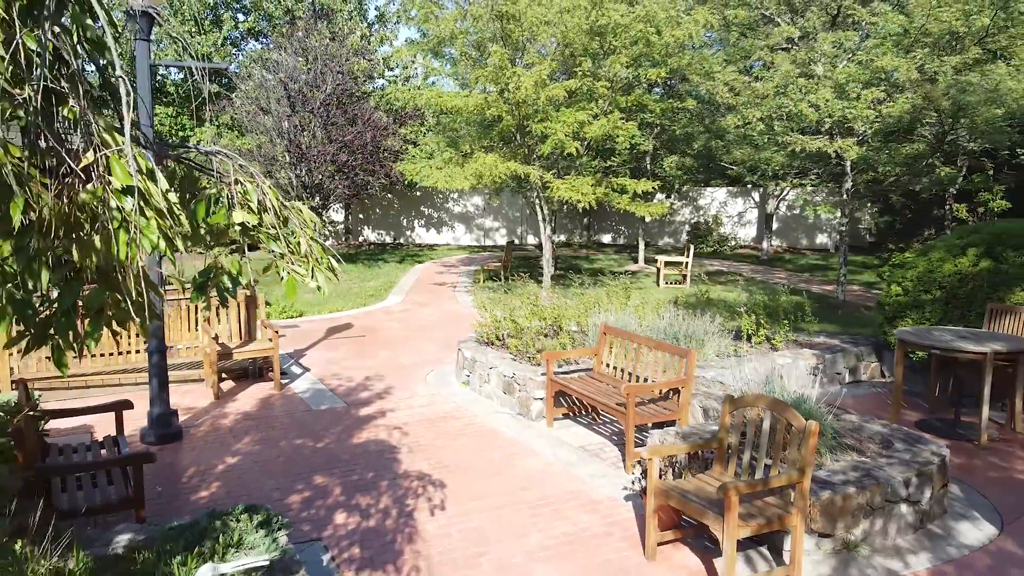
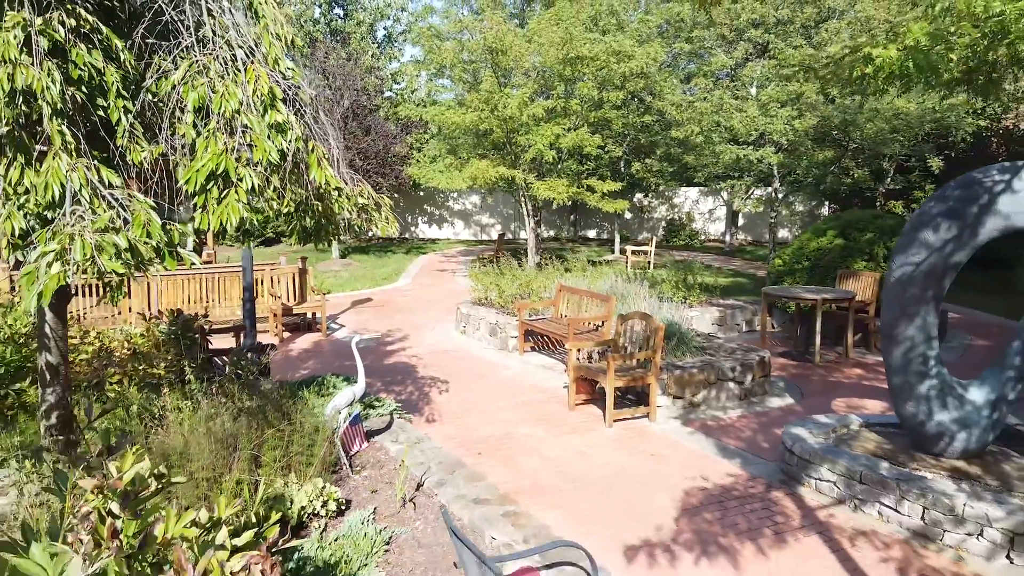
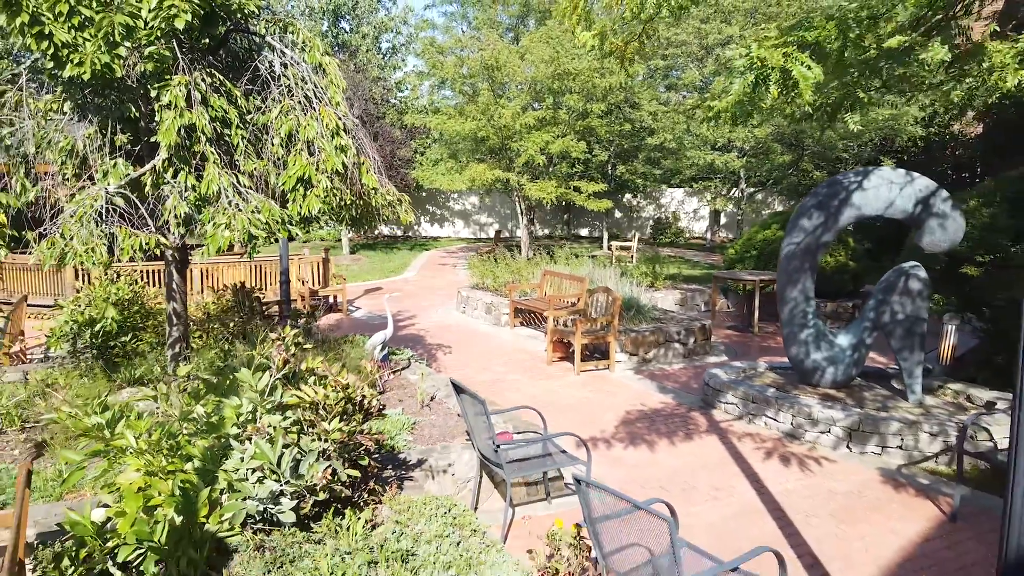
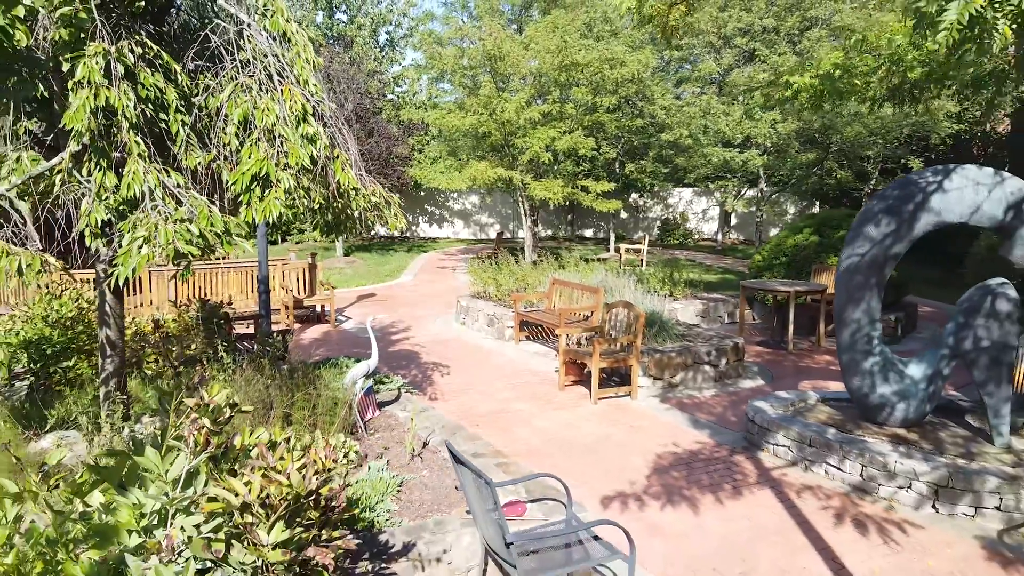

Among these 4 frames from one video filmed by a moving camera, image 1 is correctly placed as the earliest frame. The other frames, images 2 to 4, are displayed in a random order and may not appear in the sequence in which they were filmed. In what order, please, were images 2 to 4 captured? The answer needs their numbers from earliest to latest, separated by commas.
2, 4, 3
